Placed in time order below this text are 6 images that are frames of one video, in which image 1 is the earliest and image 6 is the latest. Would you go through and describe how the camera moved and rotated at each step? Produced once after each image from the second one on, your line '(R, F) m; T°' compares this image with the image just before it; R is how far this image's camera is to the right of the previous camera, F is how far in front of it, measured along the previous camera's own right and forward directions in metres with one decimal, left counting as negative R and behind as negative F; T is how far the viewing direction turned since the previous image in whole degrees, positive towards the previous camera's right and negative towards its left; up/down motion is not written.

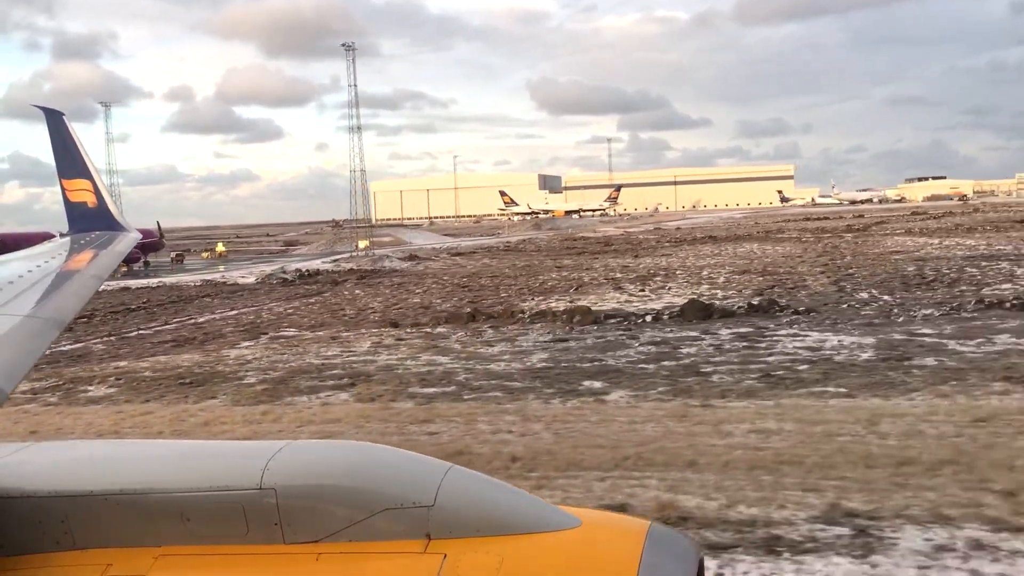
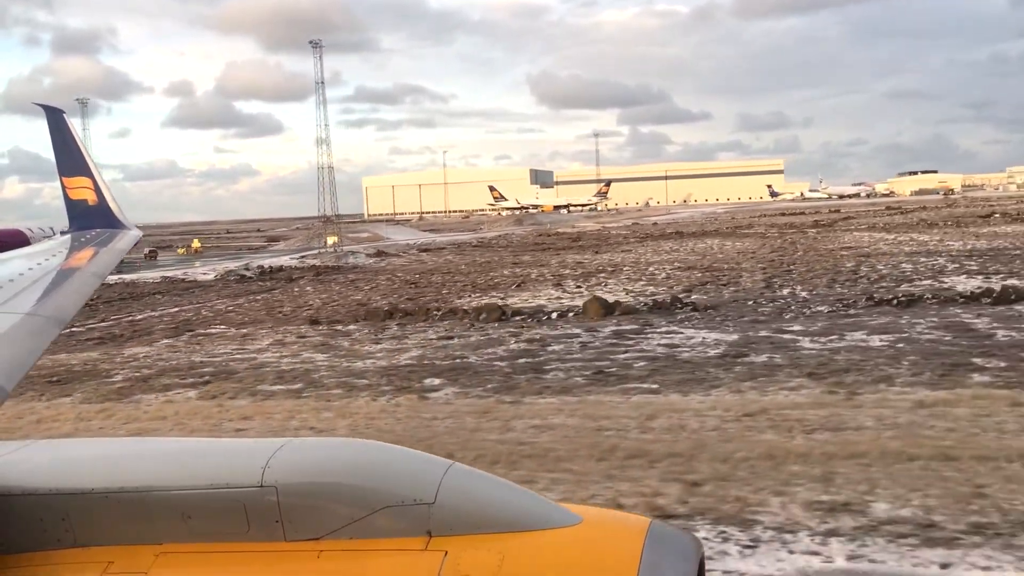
(-0.1, 0.0) m; 0°
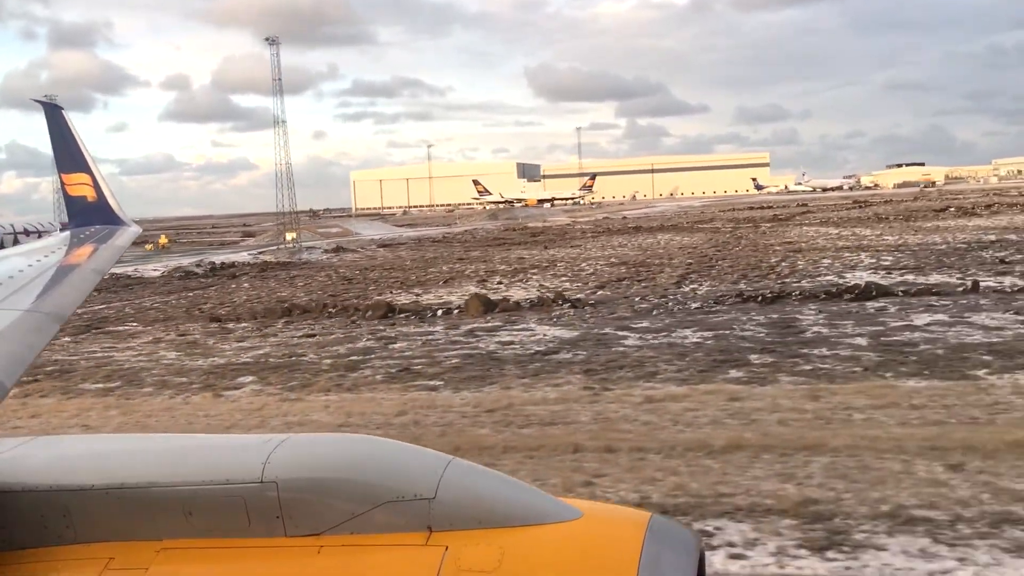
(-0.4, +0.1) m; 0°
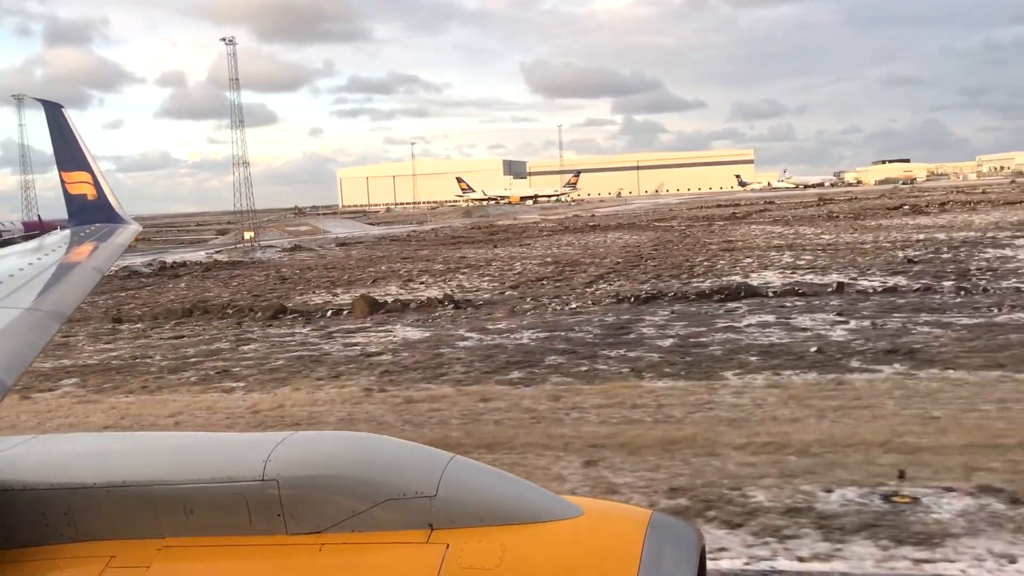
(+2.1, -0.4) m; +1°
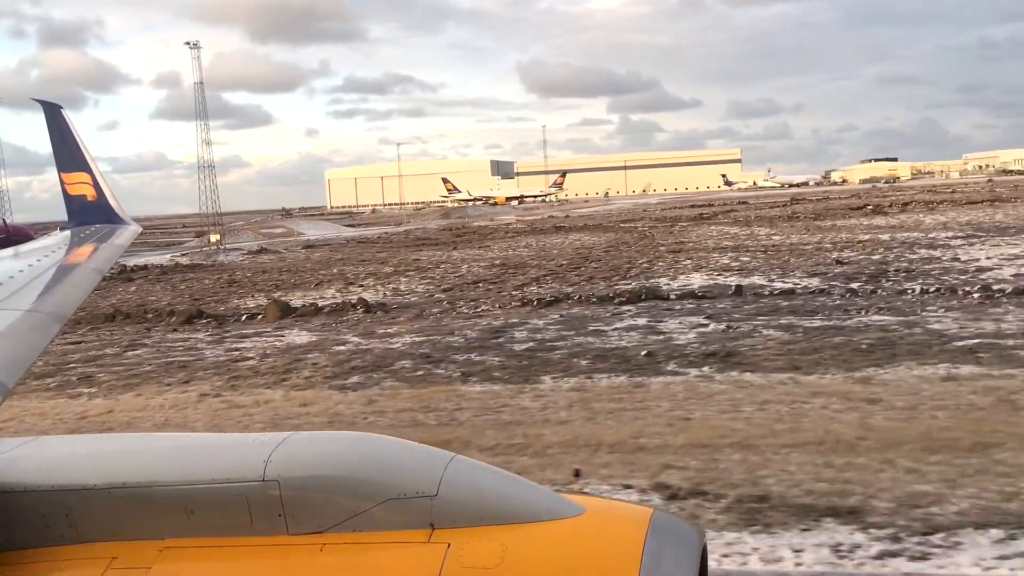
(+1.7, -0.3) m; +1°
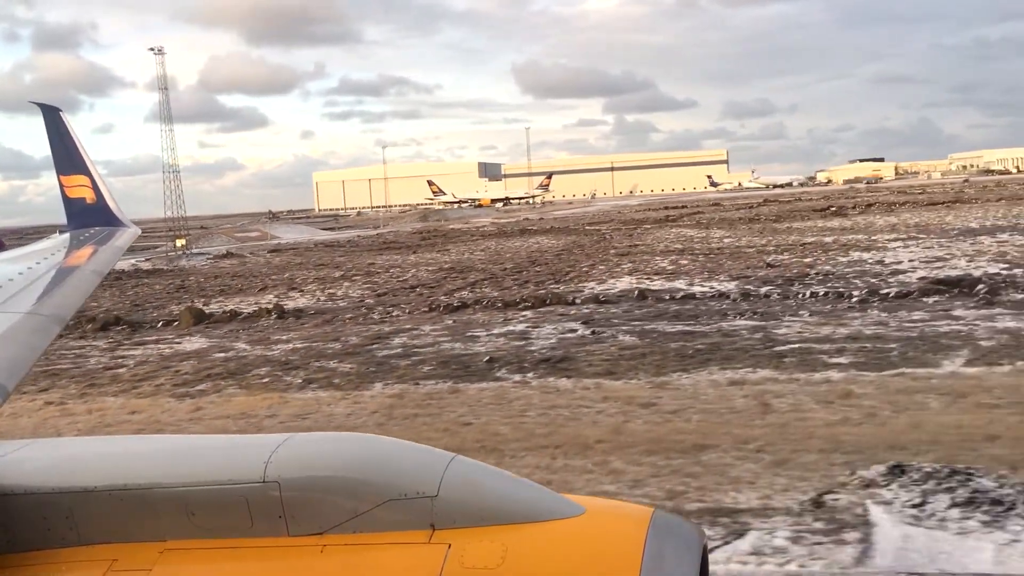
(+1.6, -0.3) m; +1°
